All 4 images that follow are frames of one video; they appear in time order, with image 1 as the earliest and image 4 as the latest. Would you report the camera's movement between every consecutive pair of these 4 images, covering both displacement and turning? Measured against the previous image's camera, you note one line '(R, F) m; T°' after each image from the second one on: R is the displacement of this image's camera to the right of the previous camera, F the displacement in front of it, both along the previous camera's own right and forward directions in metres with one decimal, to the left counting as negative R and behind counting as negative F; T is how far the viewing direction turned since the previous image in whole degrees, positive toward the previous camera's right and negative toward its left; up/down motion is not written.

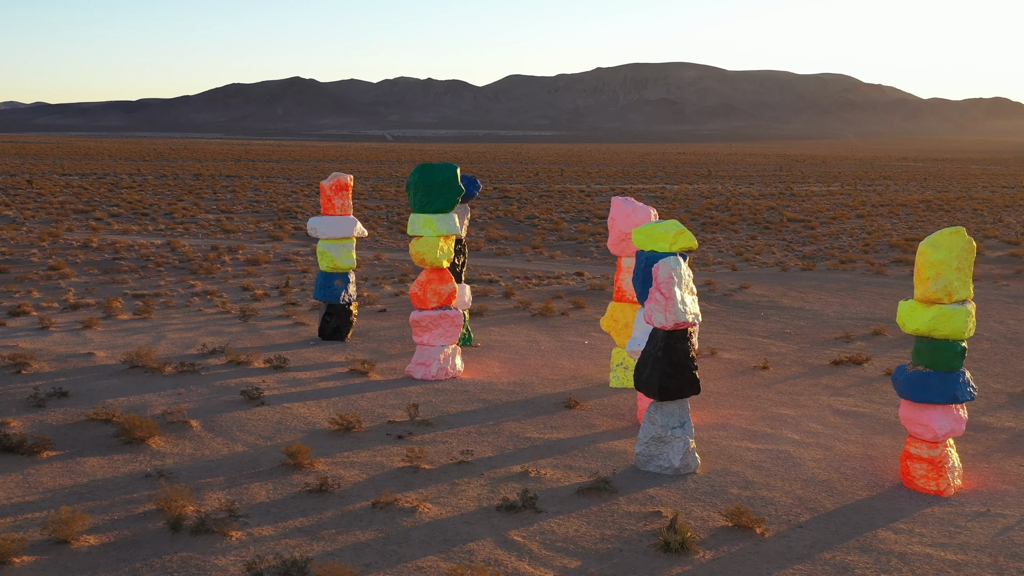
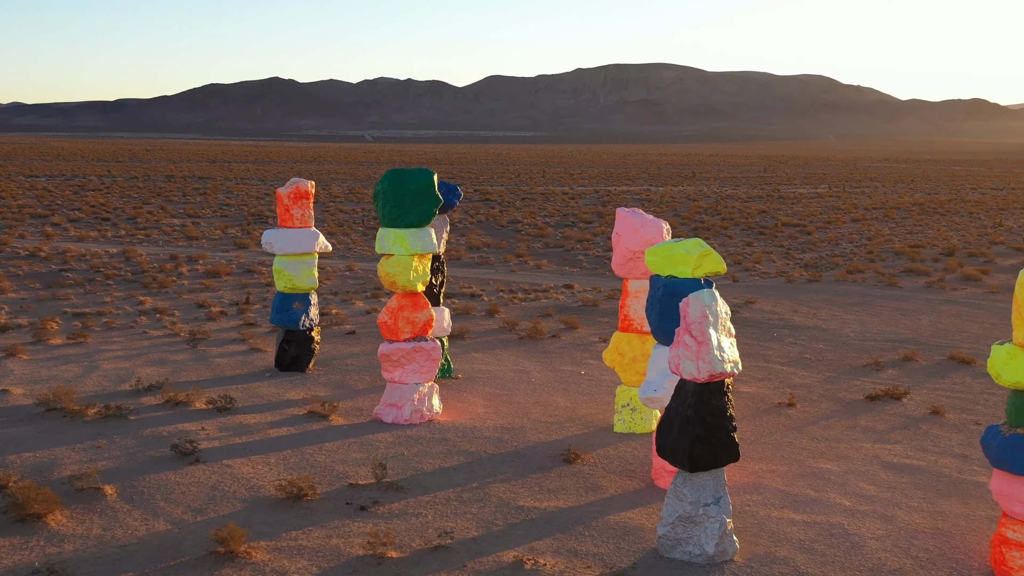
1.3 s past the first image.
(-0.1, +1.9) m; +1°
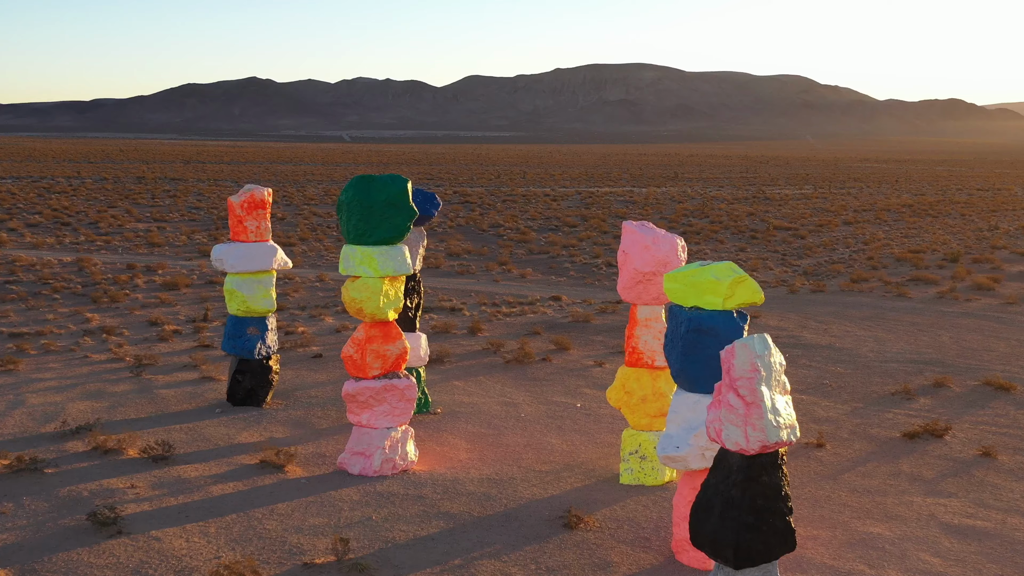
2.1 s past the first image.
(-0.1, +1.6) m; +1°
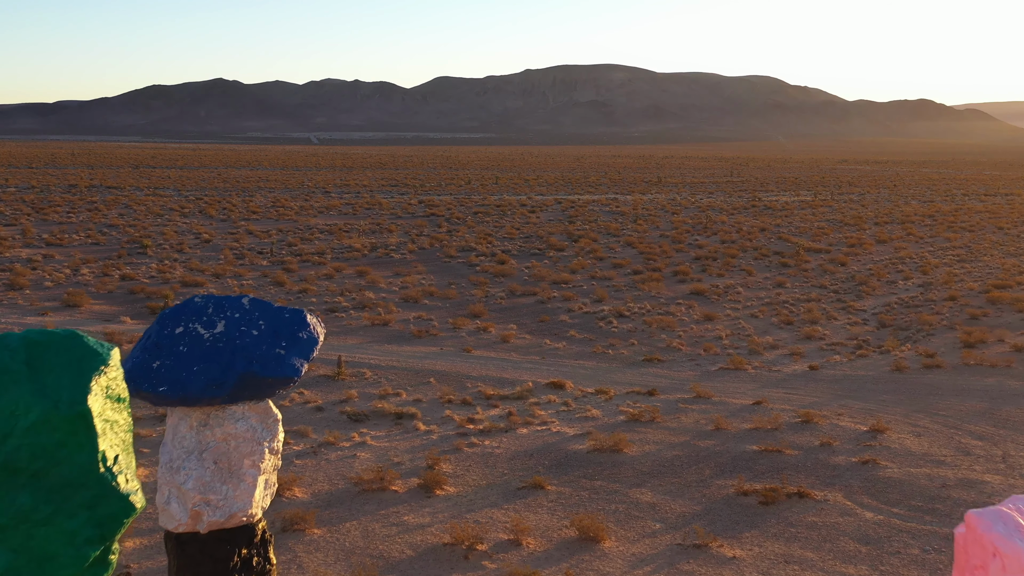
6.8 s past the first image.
(-0.1, +6.6) m; +1°
